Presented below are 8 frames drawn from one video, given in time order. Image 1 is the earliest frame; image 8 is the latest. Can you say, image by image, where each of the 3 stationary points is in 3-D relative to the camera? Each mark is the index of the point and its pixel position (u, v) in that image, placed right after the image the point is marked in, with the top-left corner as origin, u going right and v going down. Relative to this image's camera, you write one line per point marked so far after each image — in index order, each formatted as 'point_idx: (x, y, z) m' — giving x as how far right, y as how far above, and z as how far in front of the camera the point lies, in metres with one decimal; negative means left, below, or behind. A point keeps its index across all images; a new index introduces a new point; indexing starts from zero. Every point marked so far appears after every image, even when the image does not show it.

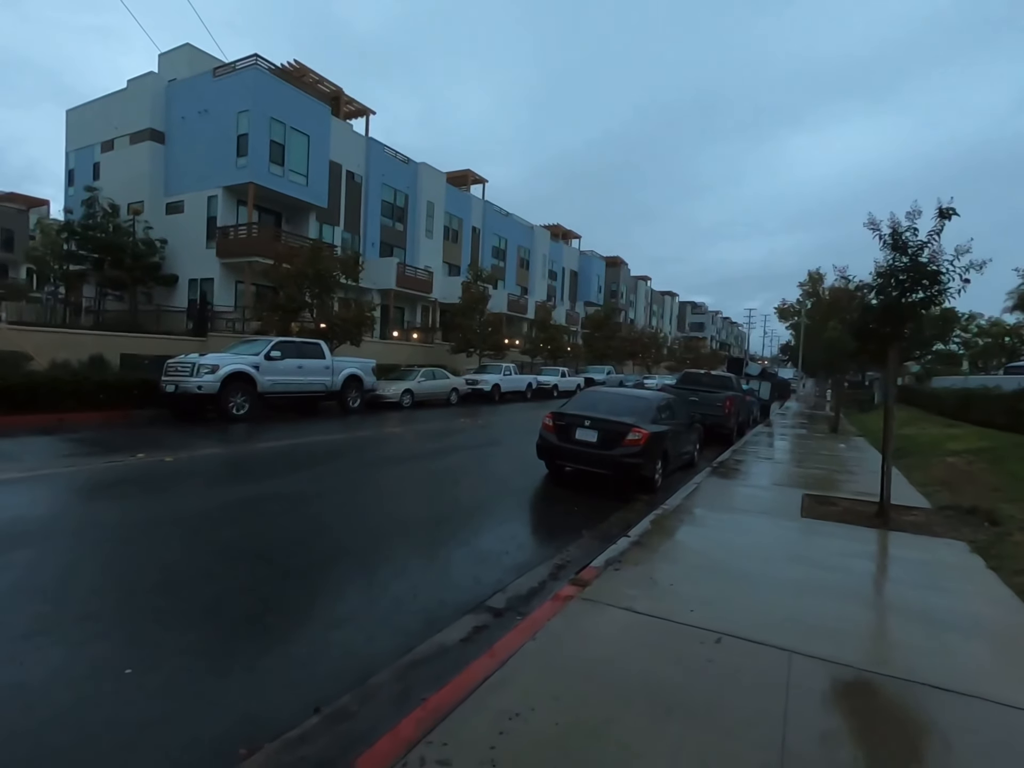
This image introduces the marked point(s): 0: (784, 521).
0: (+4.0, -2.0, +7.9) m
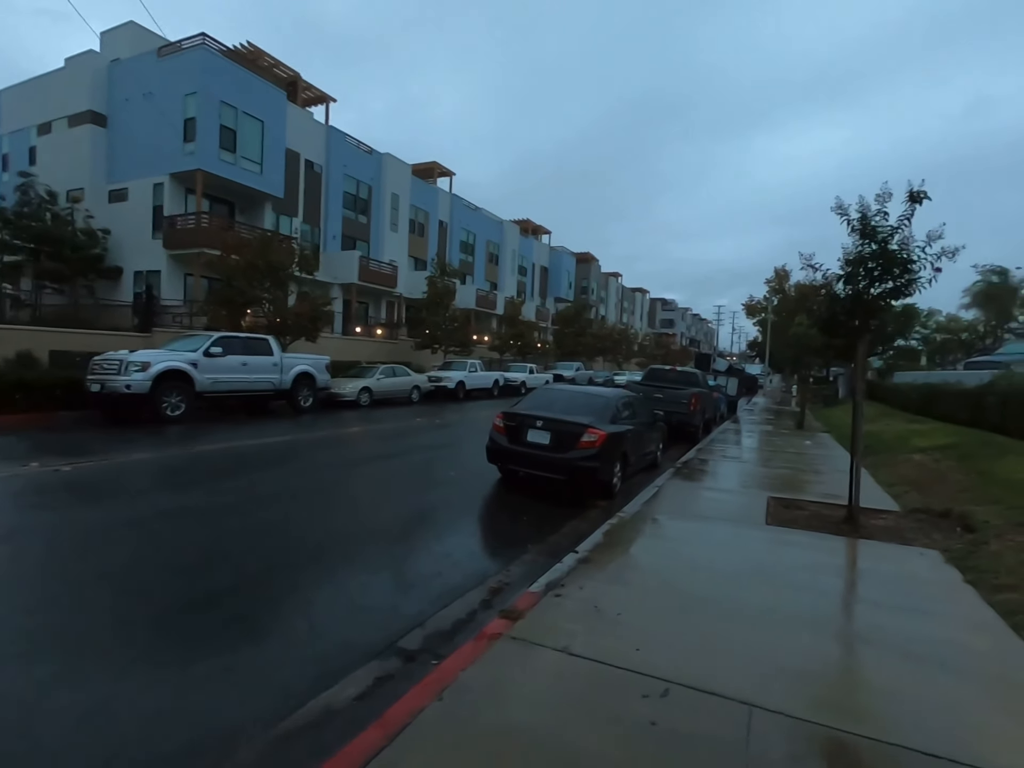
0: (+3.2, -2.0, +7.3) m
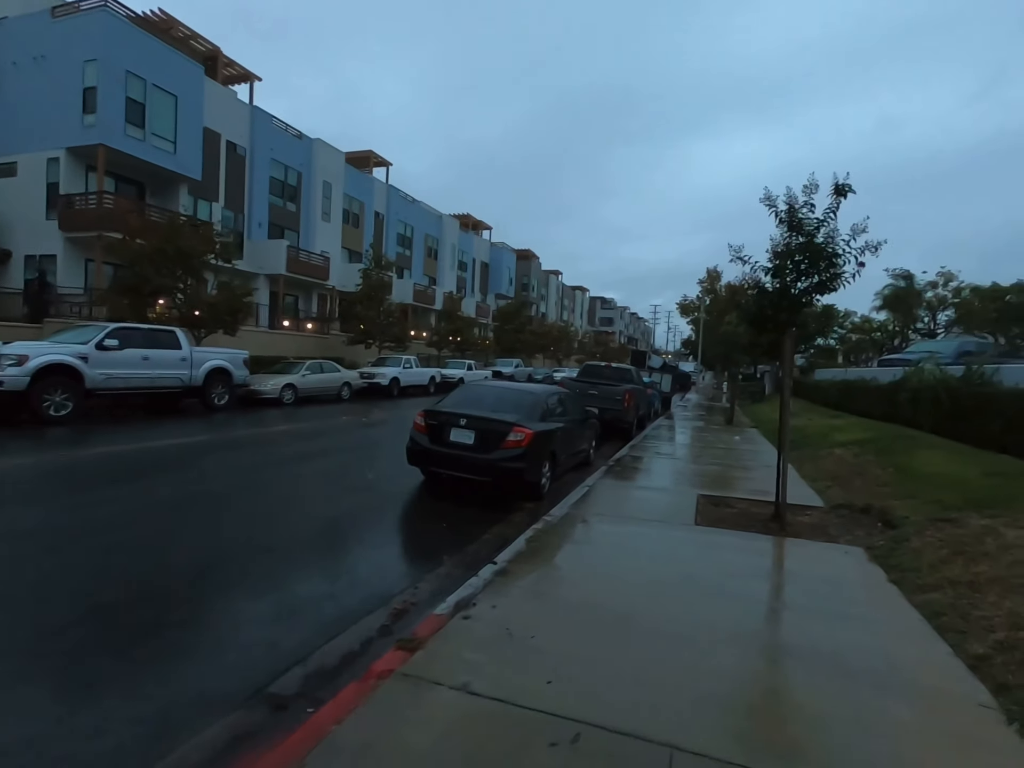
0: (+2.2, -1.9, +7.1) m
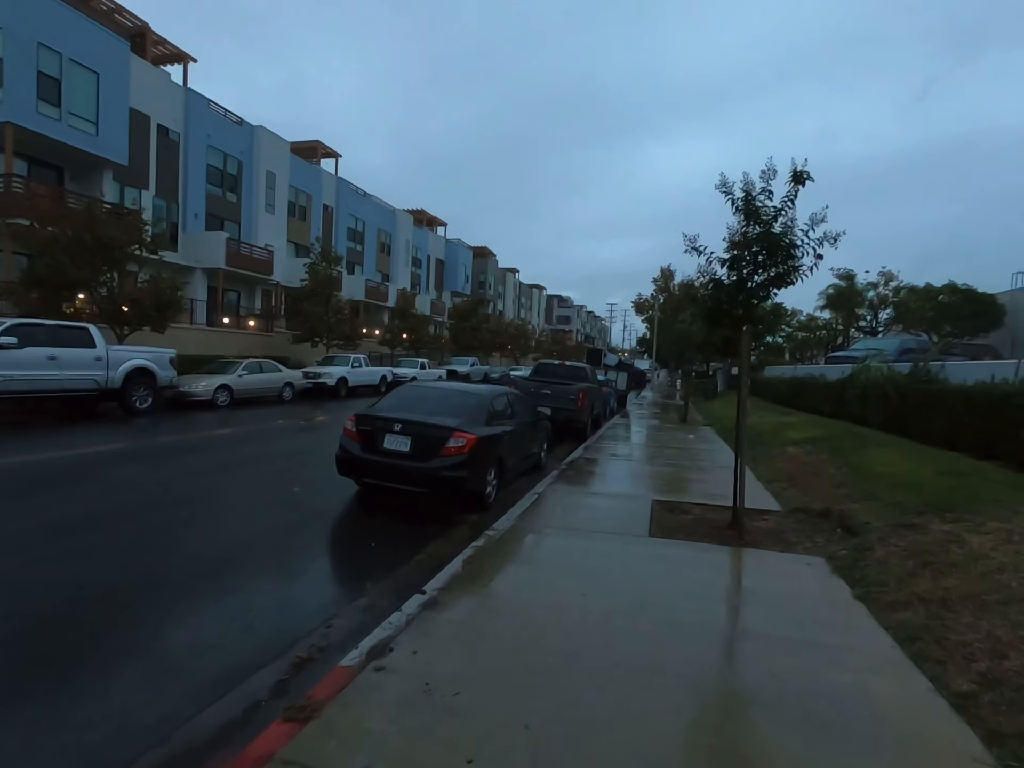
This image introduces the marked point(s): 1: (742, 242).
0: (+1.4, -1.9, +6.5) m
1: (+2.9, +1.8, +6.7) m
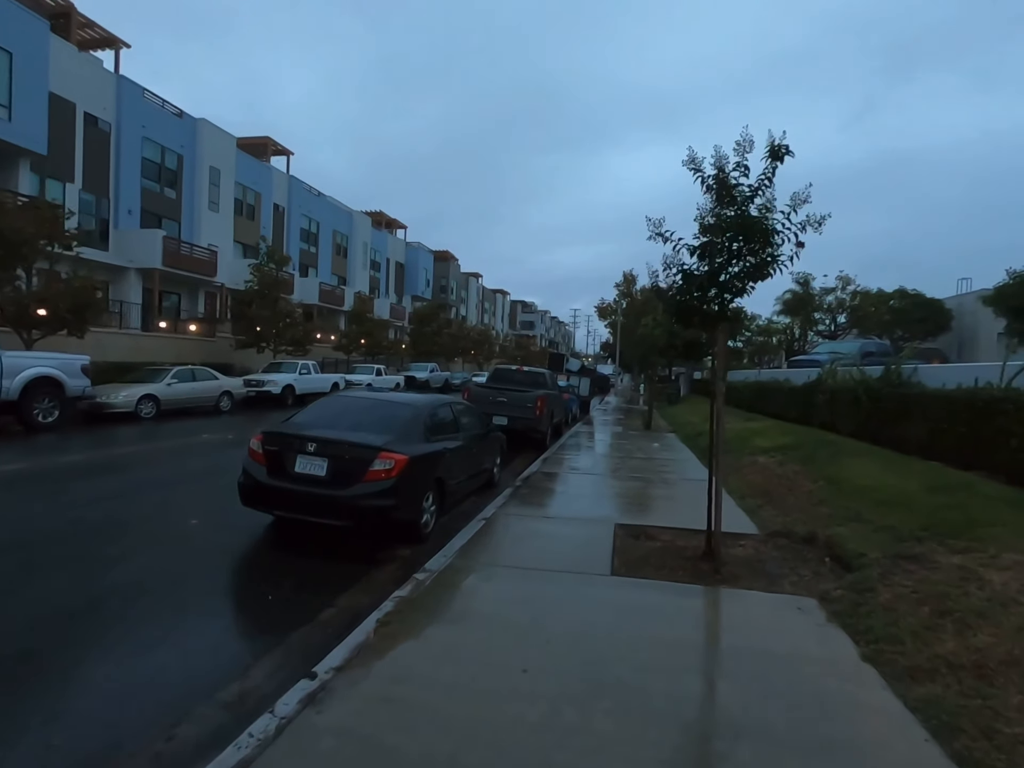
0: (+0.8, -2.0, +5.4) m
1: (+2.2, +1.7, +5.7) m
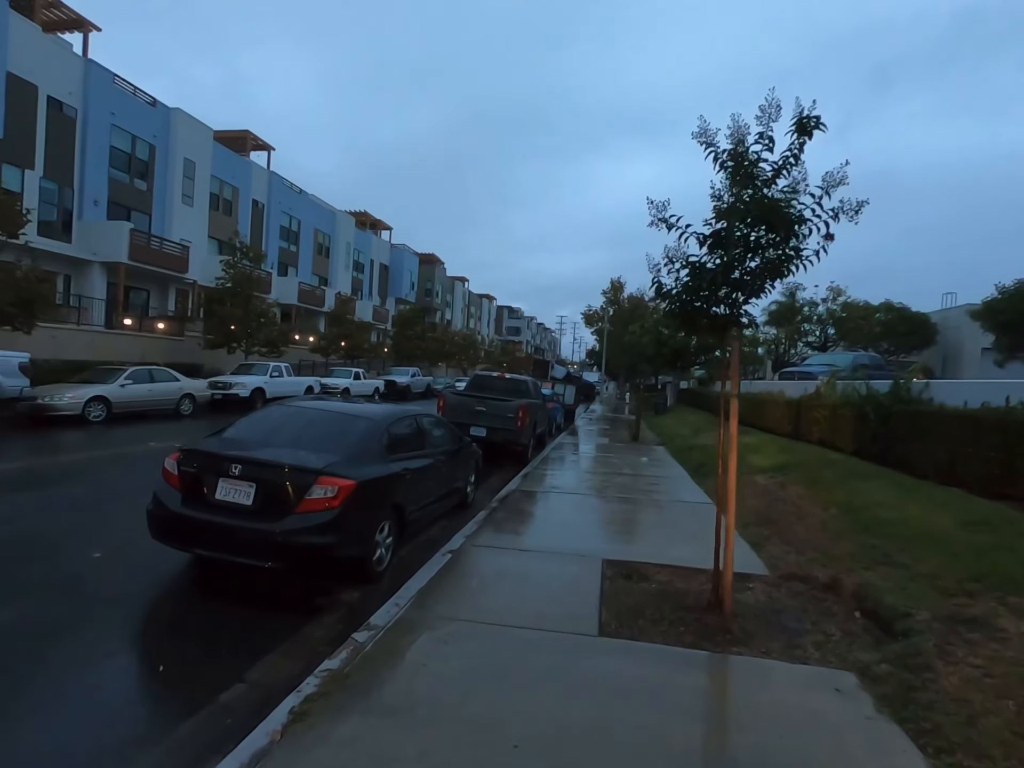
0: (+0.5, -2.1, +4.4) m
1: (+1.9, +1.5, +4.8) m
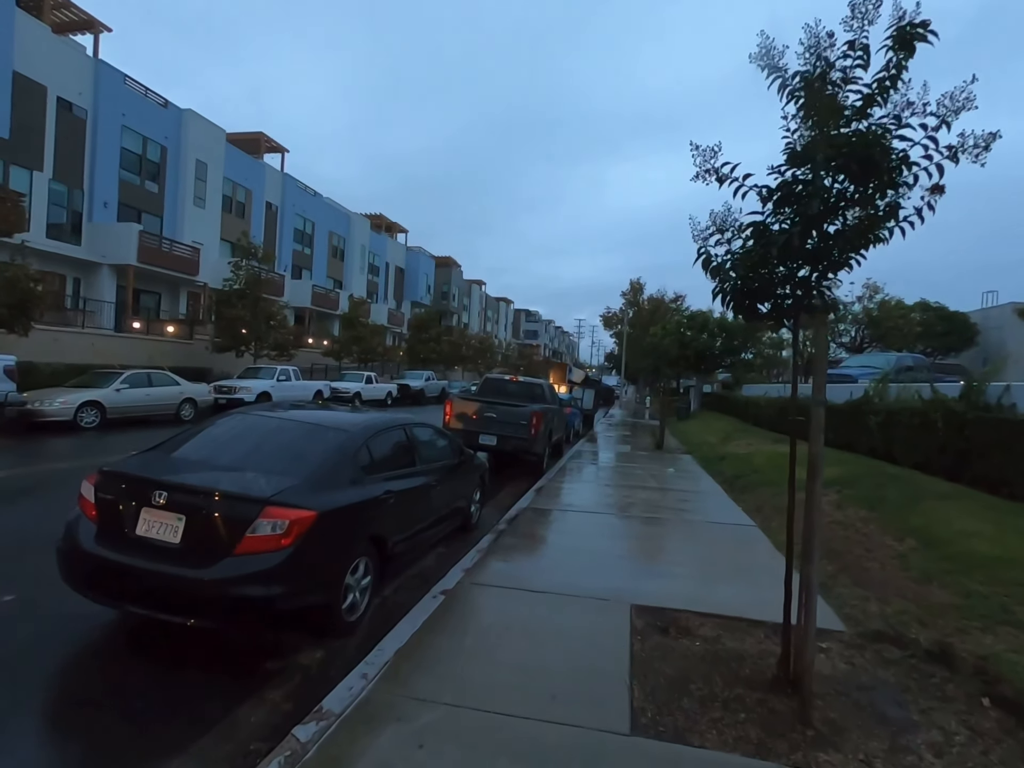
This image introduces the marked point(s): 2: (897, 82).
0: (+0.5, -2.2, +3.2) m
1: (+1.9, +1.5, +3.5) m
2: (+2.5, +1.9, +3.5) m
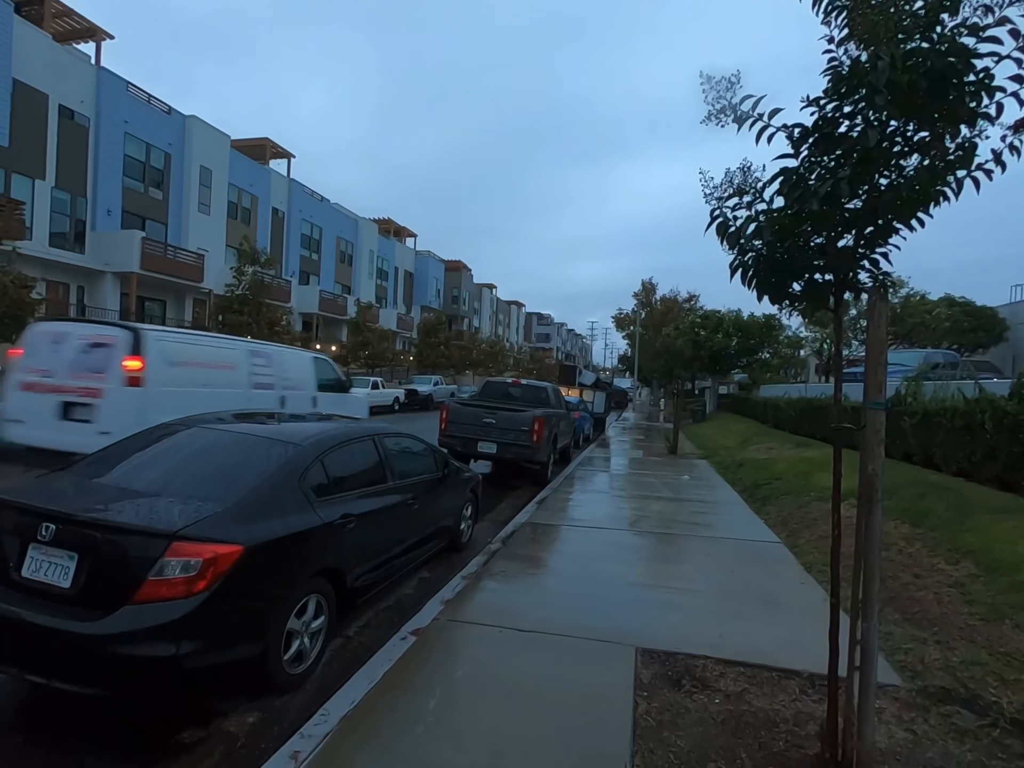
0: (+0.3, -2.2, +2.4) m
1: (+1.7, +1.5, +2.7) m
2: (+2.3, +2.0, +2.6) m
